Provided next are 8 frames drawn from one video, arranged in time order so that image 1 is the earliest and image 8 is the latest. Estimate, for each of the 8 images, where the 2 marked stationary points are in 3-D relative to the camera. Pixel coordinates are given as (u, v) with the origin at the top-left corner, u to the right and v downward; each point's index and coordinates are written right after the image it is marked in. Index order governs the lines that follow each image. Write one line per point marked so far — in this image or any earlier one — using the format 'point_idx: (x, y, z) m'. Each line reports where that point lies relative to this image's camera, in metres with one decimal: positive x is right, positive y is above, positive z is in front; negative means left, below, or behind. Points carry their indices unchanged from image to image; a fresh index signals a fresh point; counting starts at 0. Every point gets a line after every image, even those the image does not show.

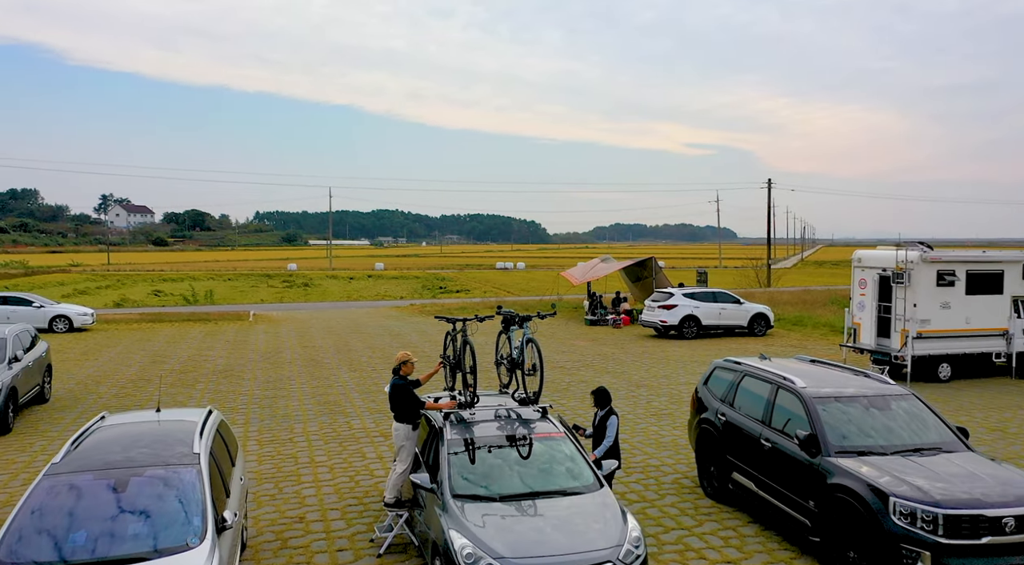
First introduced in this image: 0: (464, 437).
0: (-0.3, -1.3, +5.8) m
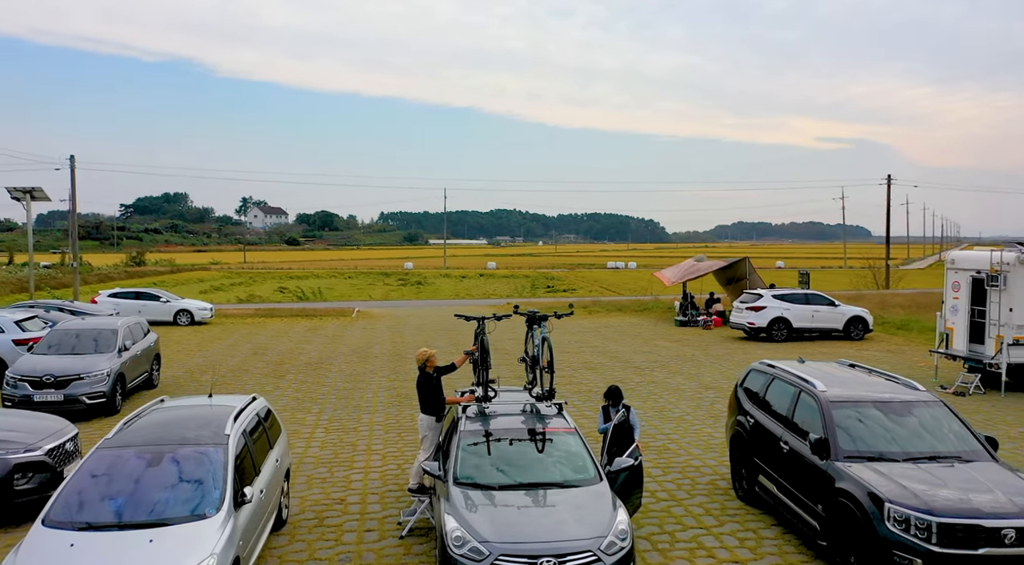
0: (-0.2, -1.3, +6.1) m
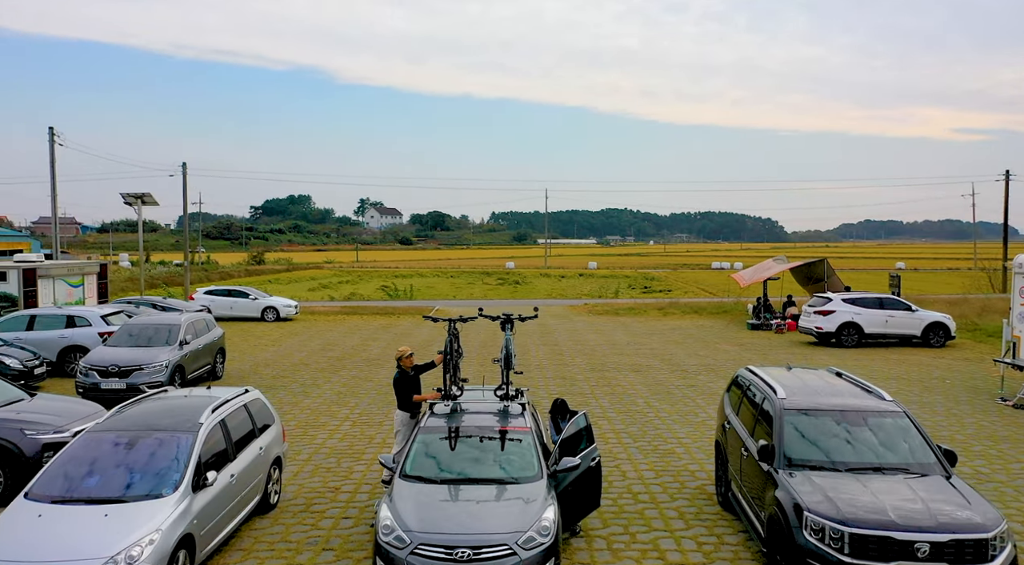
0: (-0.5, -1.3, +6.3) m
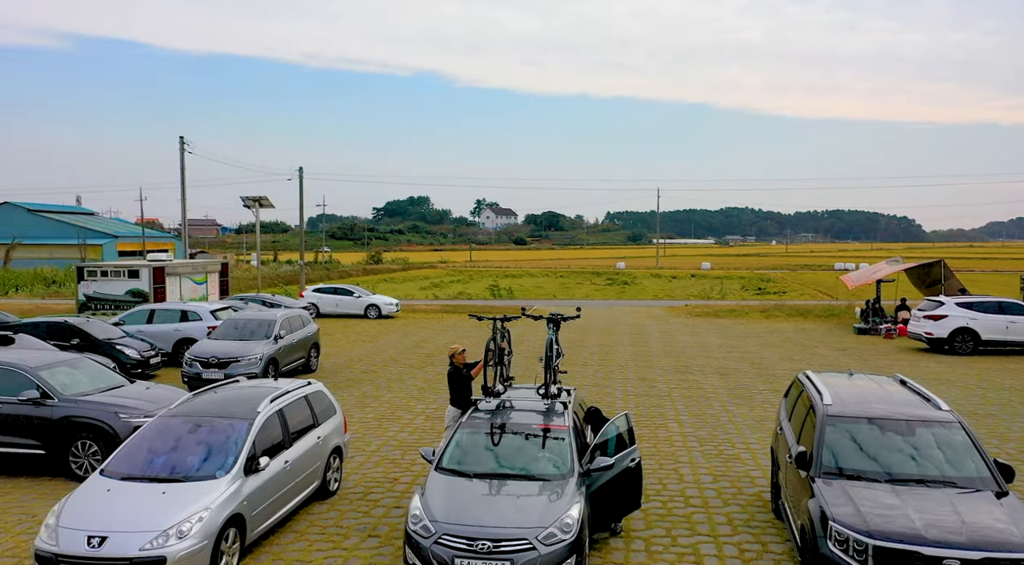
0: (-0.2, -1.3, +6.5) m
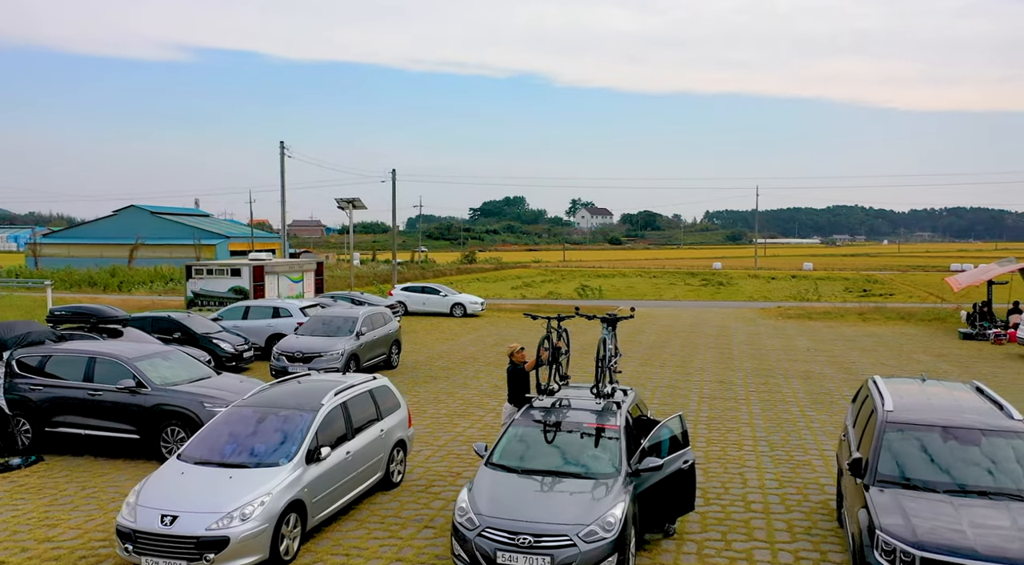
0: (+0.3, -1.3, +6.5) m
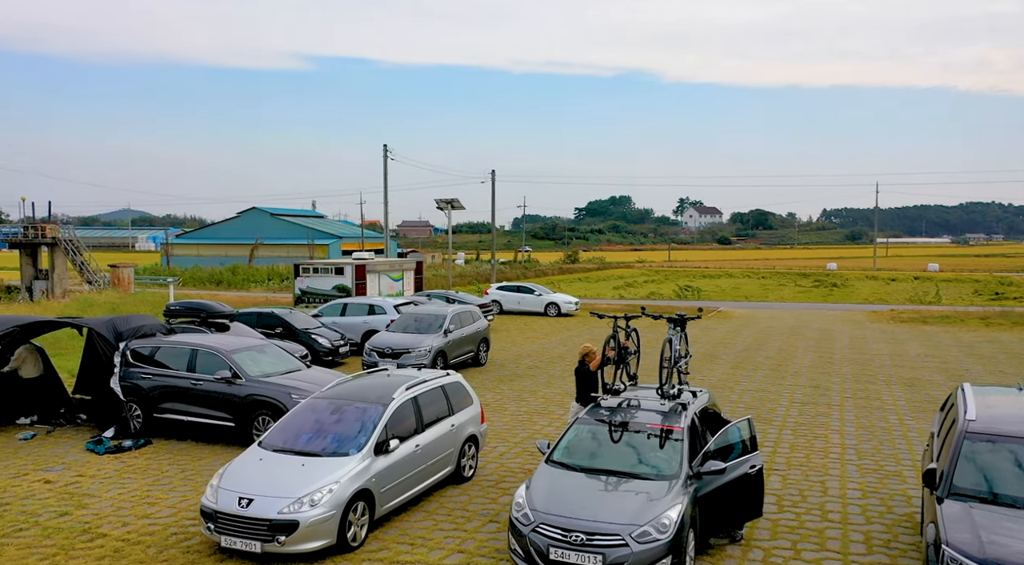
0: (+0.9, -1.3, +6.5) m
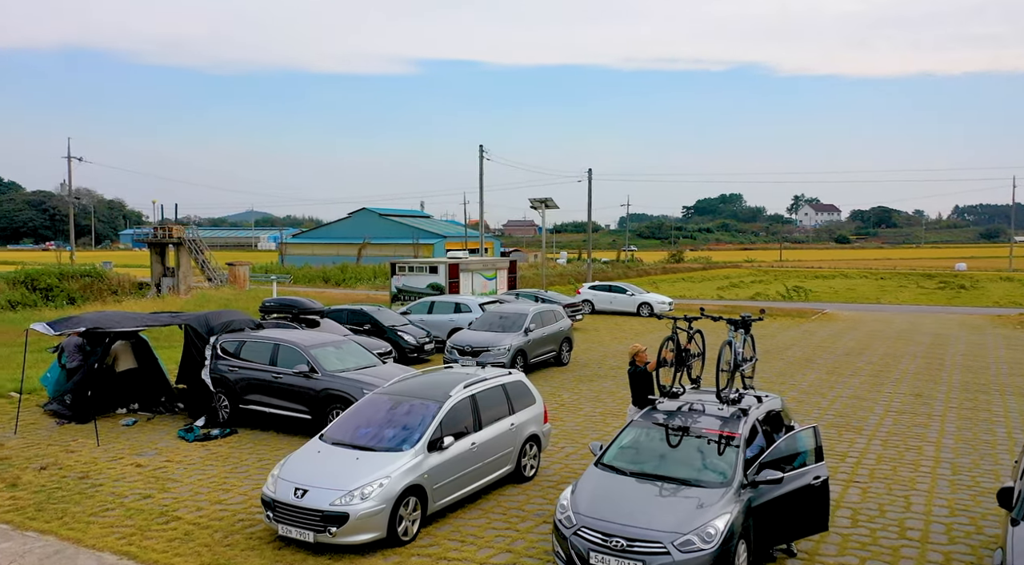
0: (+1.4, -1.3, +6.3) m
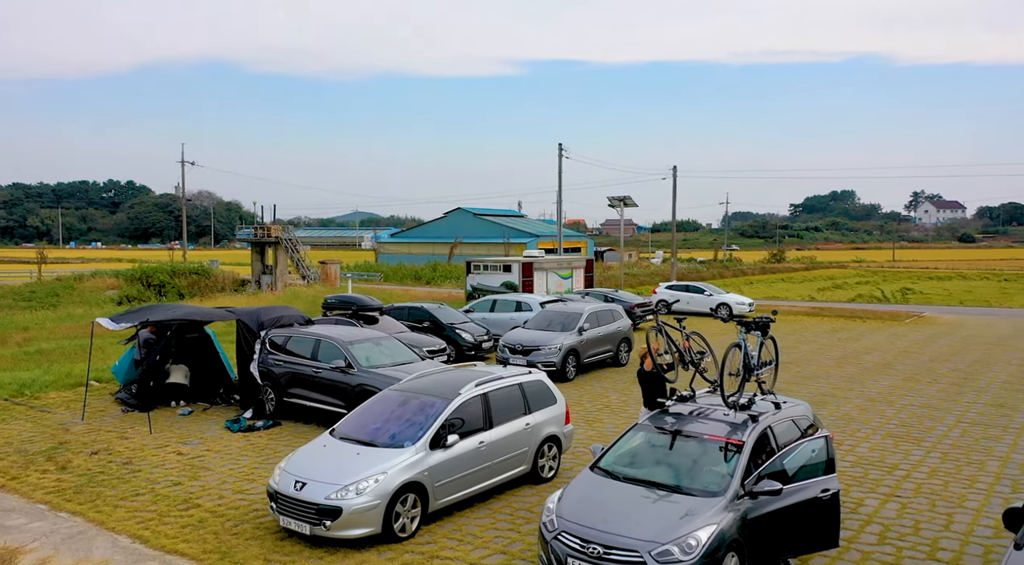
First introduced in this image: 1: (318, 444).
0: (+1.4, -1.3, +6.1) m
1: (-1.8, -1.5, +6.6) m
